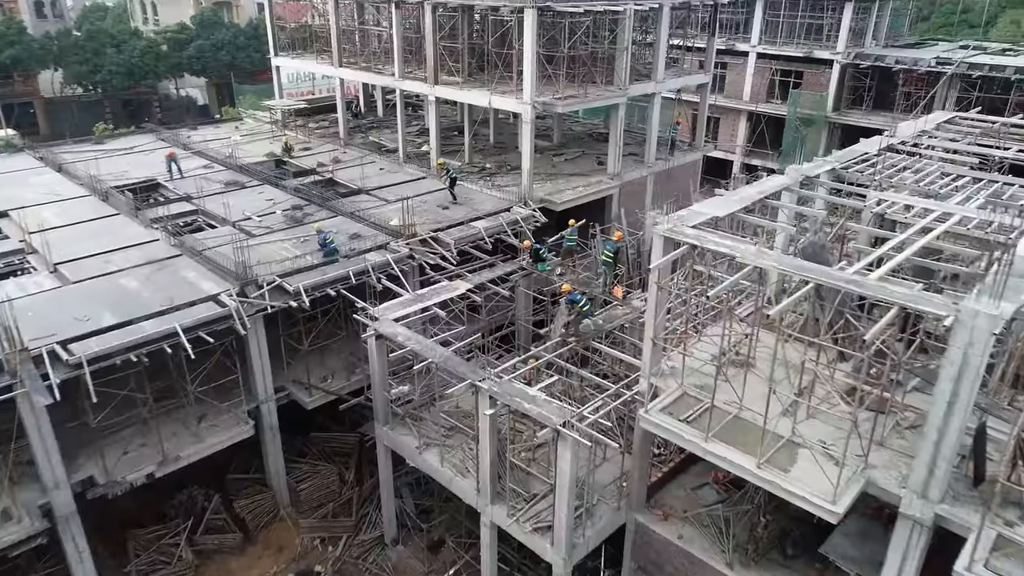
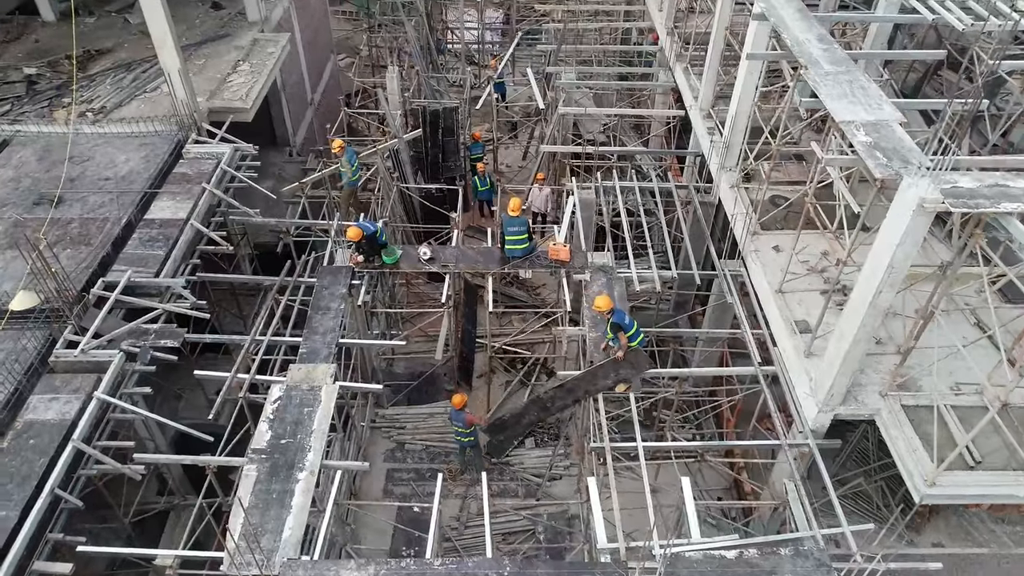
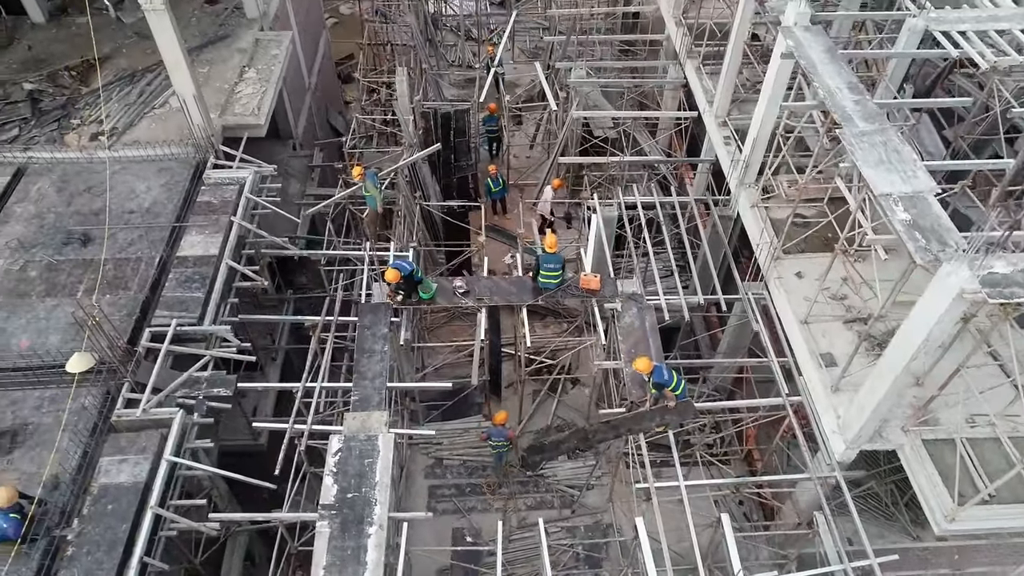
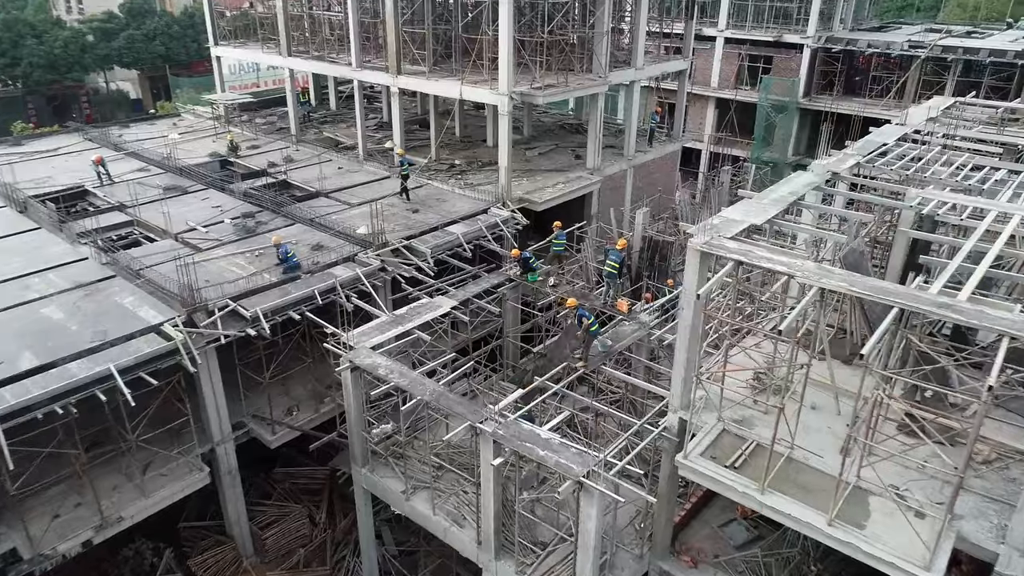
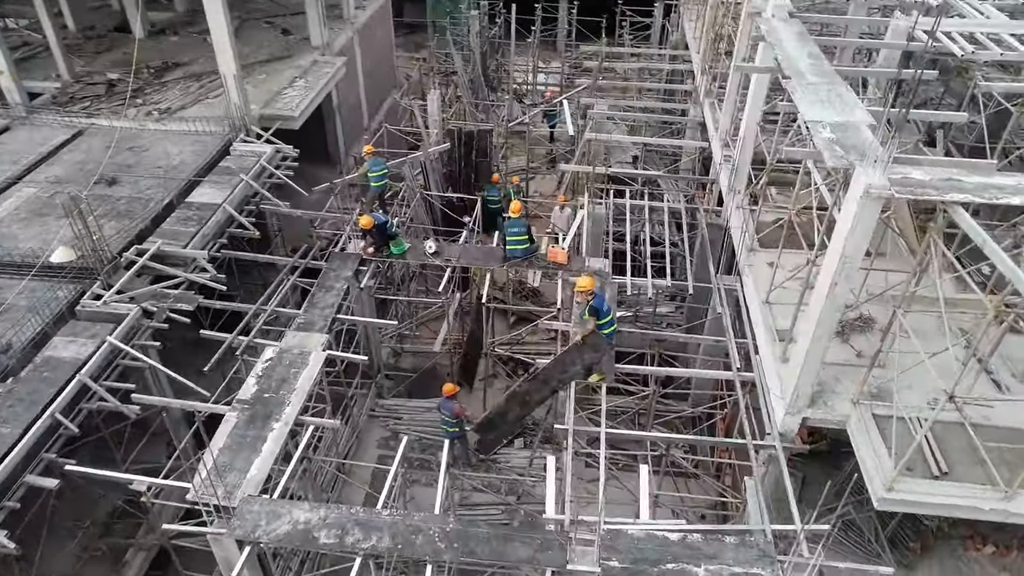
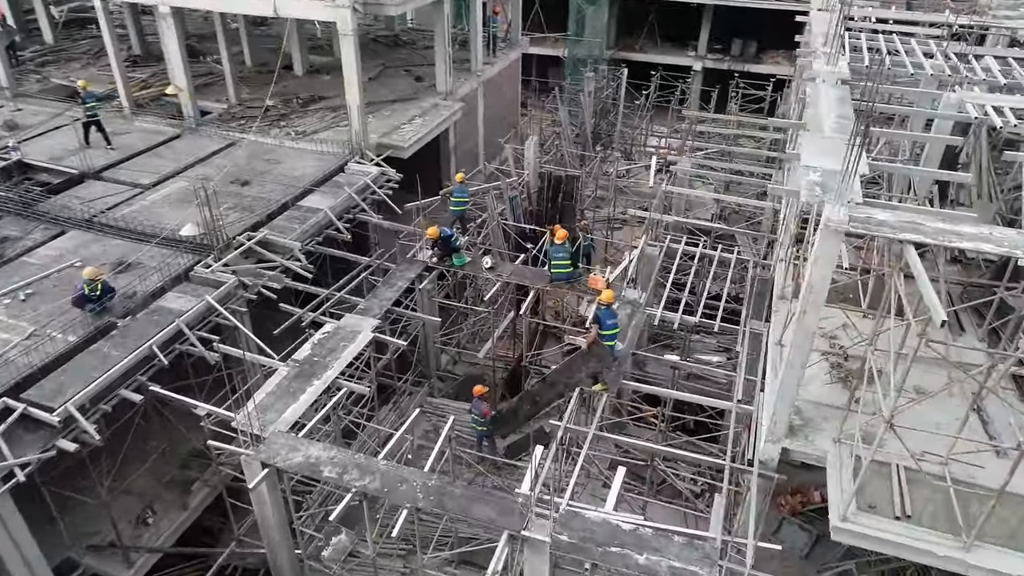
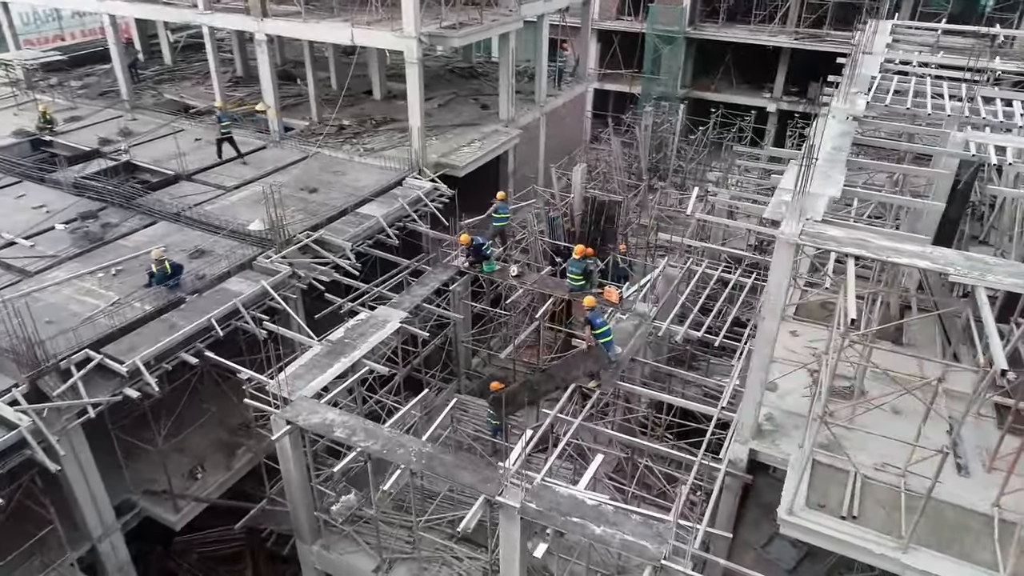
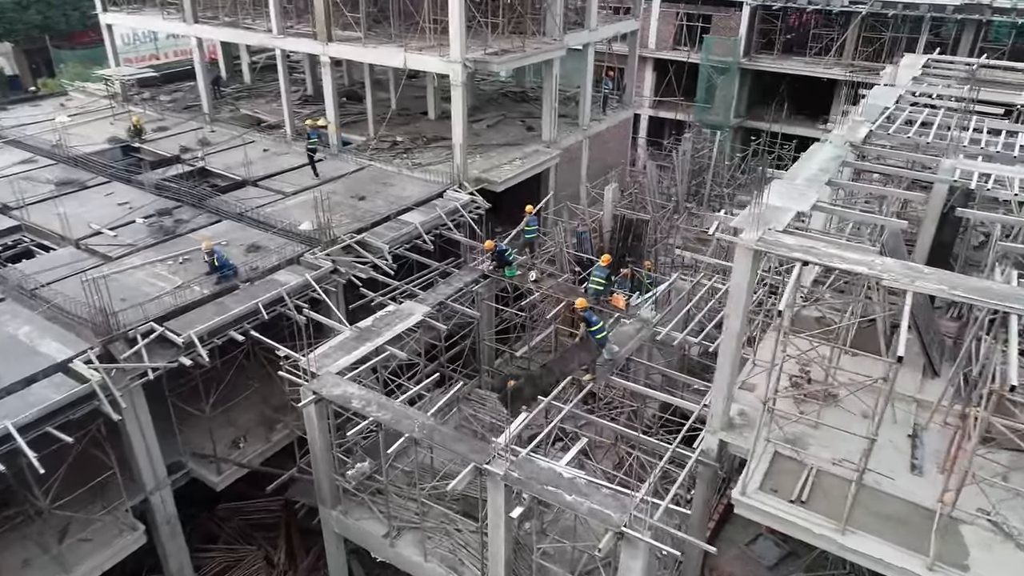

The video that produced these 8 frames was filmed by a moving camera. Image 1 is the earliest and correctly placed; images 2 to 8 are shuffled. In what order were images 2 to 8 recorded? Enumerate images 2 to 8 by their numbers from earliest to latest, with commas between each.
4, 8, 7, 6, 5, 2, 3
